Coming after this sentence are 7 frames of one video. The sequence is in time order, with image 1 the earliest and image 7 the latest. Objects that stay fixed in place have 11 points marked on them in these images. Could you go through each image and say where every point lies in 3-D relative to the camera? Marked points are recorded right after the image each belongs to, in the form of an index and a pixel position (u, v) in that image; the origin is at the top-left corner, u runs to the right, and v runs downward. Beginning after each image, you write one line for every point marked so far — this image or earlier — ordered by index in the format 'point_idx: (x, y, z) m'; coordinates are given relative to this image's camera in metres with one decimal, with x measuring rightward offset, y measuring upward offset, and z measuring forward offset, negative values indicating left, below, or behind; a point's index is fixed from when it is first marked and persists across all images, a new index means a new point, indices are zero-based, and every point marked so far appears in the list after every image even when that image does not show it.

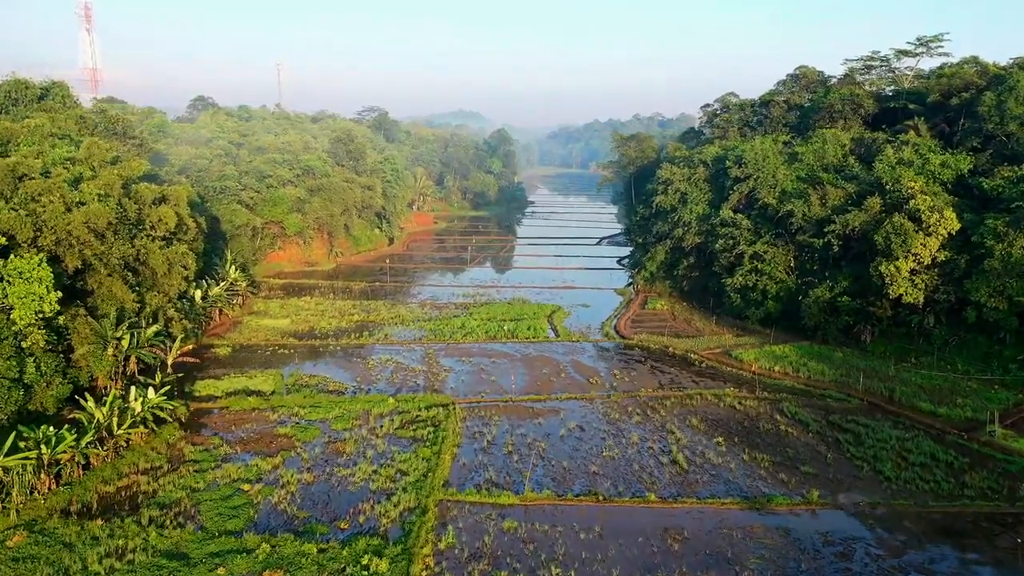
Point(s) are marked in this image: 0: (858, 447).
0: (+9.0, -4.1, +17.4) m
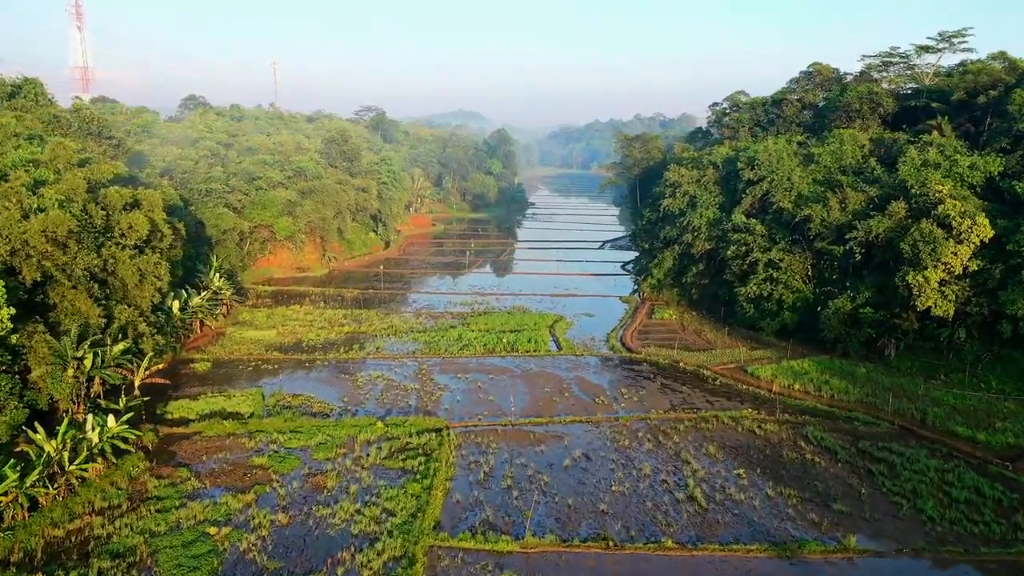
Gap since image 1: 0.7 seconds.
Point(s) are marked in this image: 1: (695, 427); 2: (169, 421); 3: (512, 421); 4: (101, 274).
0: (+9.0, -4.5, +15.8) m
1: (+5.1, -3.8, +18.6) m
2: (-9.4, -3.7, +18.5) m
3: (0.0, -3.7, +18.8) m
4: (-11.7, +0.4, +19.1) m
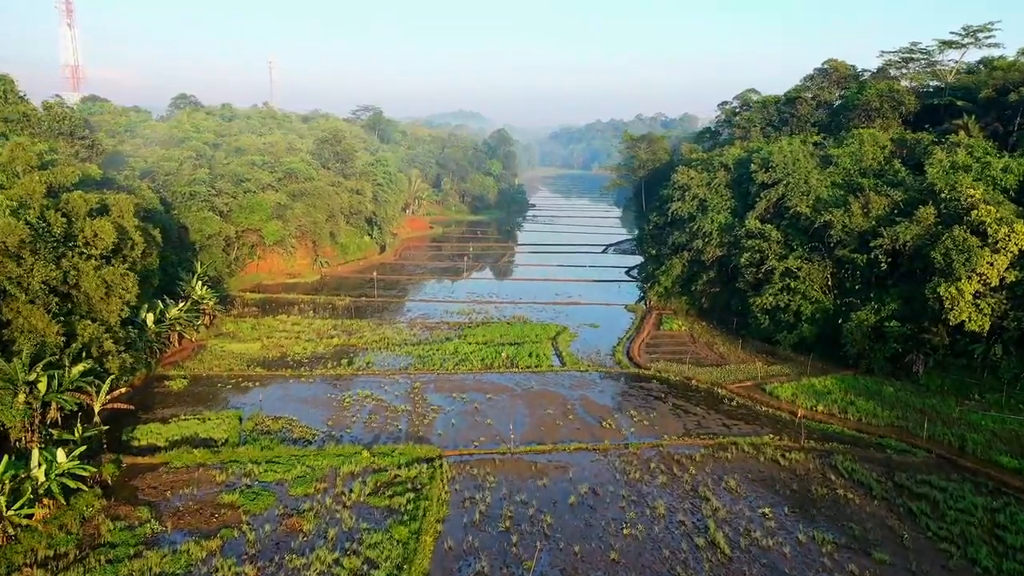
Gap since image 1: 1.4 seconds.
0: (+9.0, -4.9, +14.1) m
1: (+5.1, -4.2, +16.9) m
2: (-9.4, -4.0, +16.8) m
3: (0.0, -4.1, +17.2) m
4: (-11.7, 0.0, +17.4) m
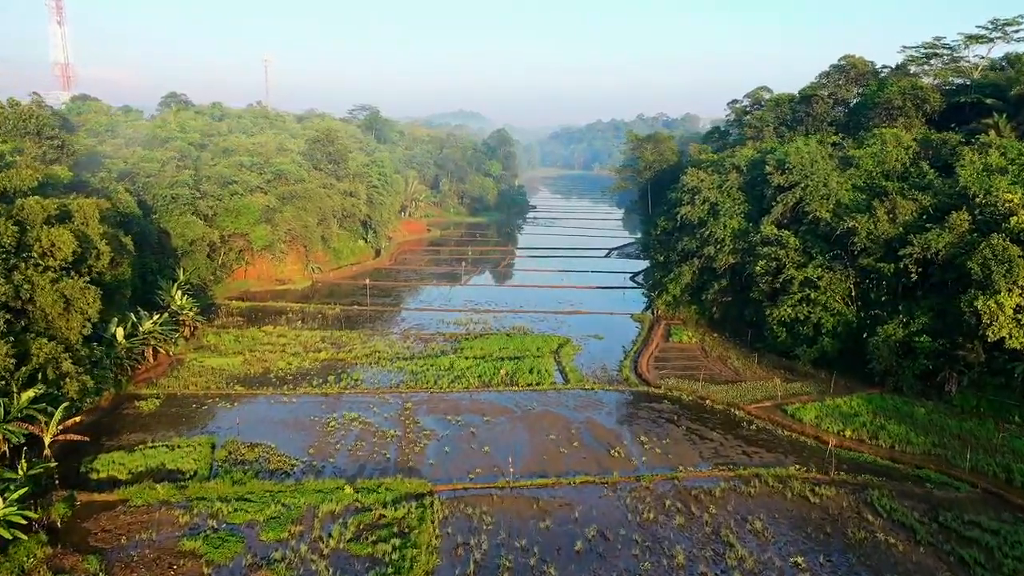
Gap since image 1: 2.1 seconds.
0: (+8.9, -5.3, +12.4) m
1: (+5.0, -4.6, +15.2) m
2: (-9.5, -4.4, +15.1) m
3: (0.0, -4.5, +15.5) m
4: (-11.7, -0.4, +15.7) m
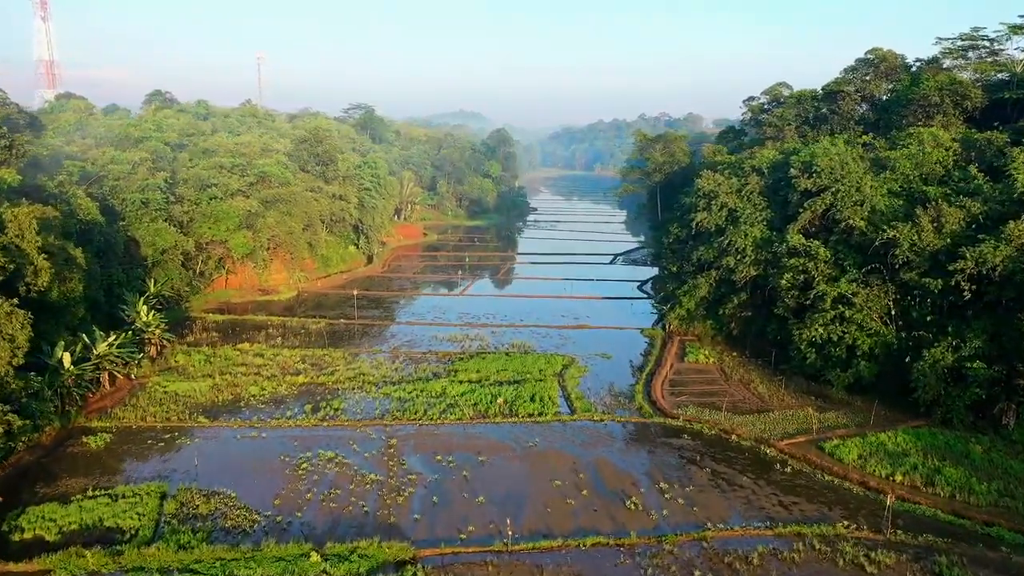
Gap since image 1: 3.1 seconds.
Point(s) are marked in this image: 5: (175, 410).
0: (+8.9, -5.8, +10.0) m
1: (+5.0, -5.1, +12.8) m
2: (-9.5, -4.9, +12.7) m
3: (0.0, -5.0, +13.1) m
4: (-11.7, -0.9, +13.3) m
5: (-9.8, -3.6, +19.6) m
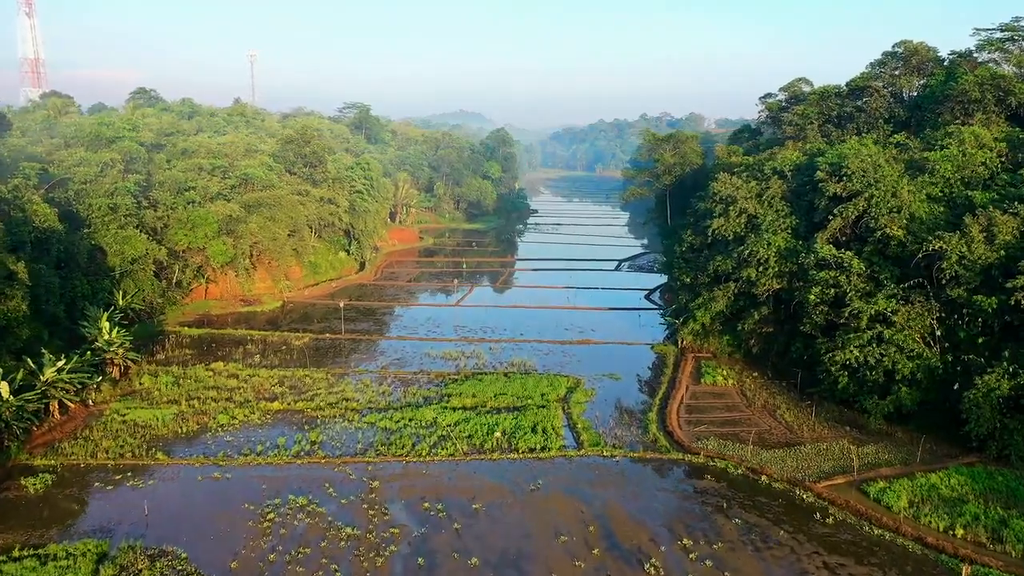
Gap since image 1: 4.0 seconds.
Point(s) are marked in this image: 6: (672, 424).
0: (+8.9, -6.3, +7.8) m
1: (+5.0, -5.6, +10.6) m
2: (-9.5, -5.4, +10.5) m
3: (-0.1, -5.5, +10.9) m
4: (-11.8, -1.4, +11.1) m
5: (-9.9, -4.0, +17.4) m
6: (+4.5, -3.8, +18.9) m
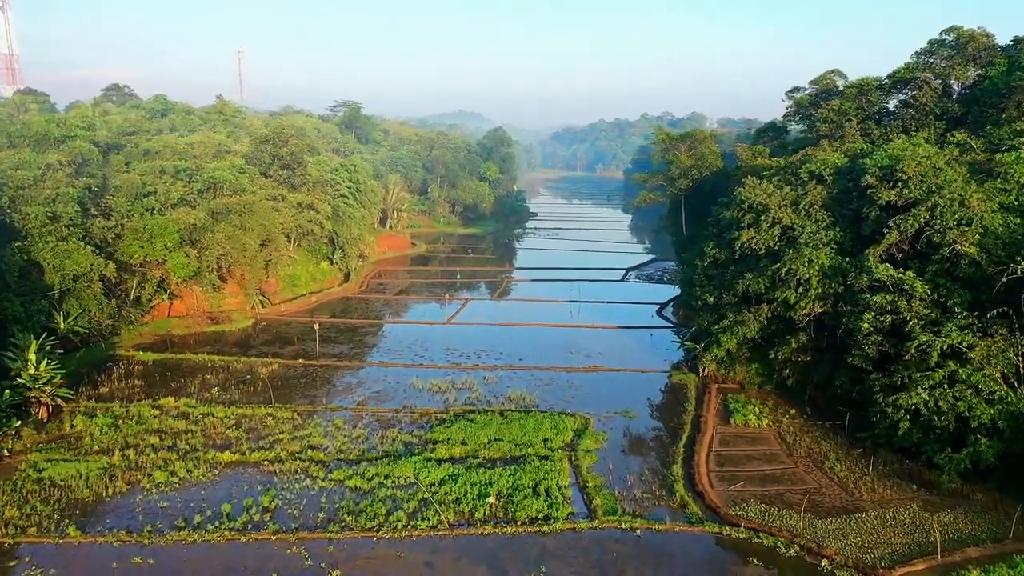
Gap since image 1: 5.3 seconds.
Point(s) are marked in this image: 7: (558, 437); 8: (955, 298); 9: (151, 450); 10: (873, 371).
0: (+8.8, -6.9, +4.6) m
1: (+4.9, -6.3, +7.4) m
2: (-9.6, -6.1, +7.3) m
3: (-0.1, -6.2, +7.7) m
4: (-11.8, -2.0, +7.9) m
5: (-9.9, -4.7, +14.2) m
6: (+4.4, -4.5, +15.7) m
7: (+1.2, -3.9, +17.8) m
8: (+10.8, -0.2, +16.3) m
9: (-9.1, -4.0, +17.1) m
10: (+9.3, -2.2, +17.5) m
